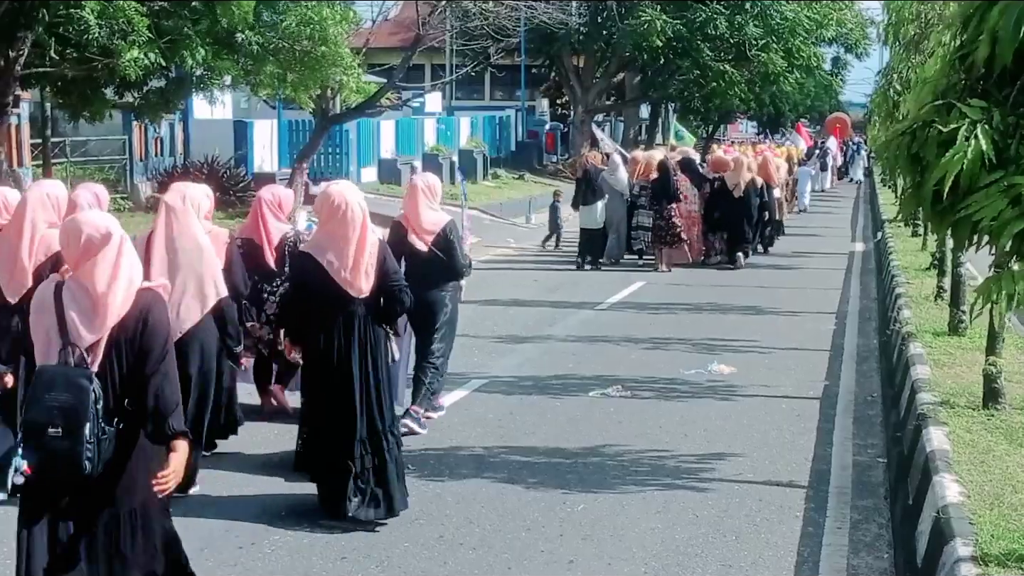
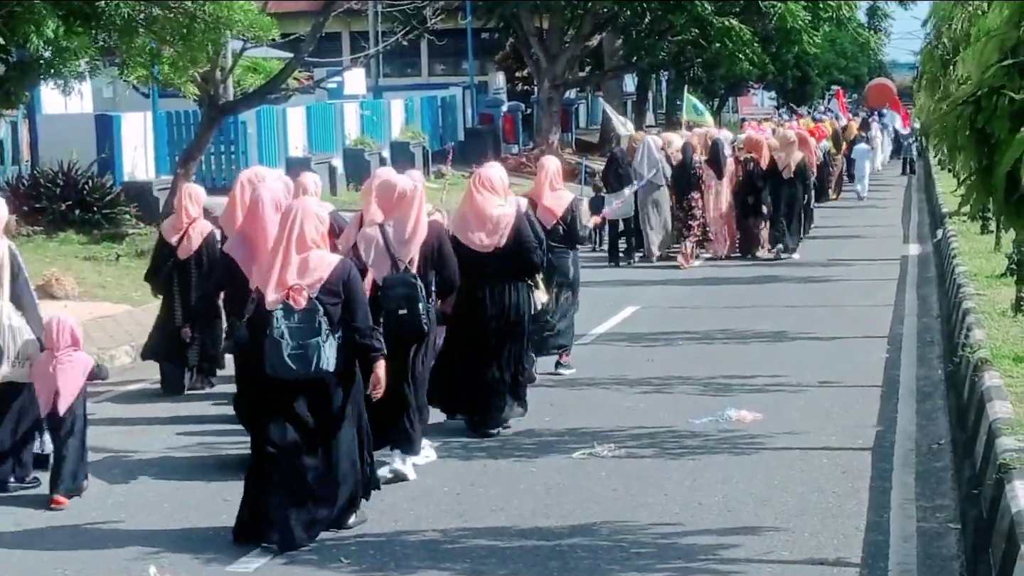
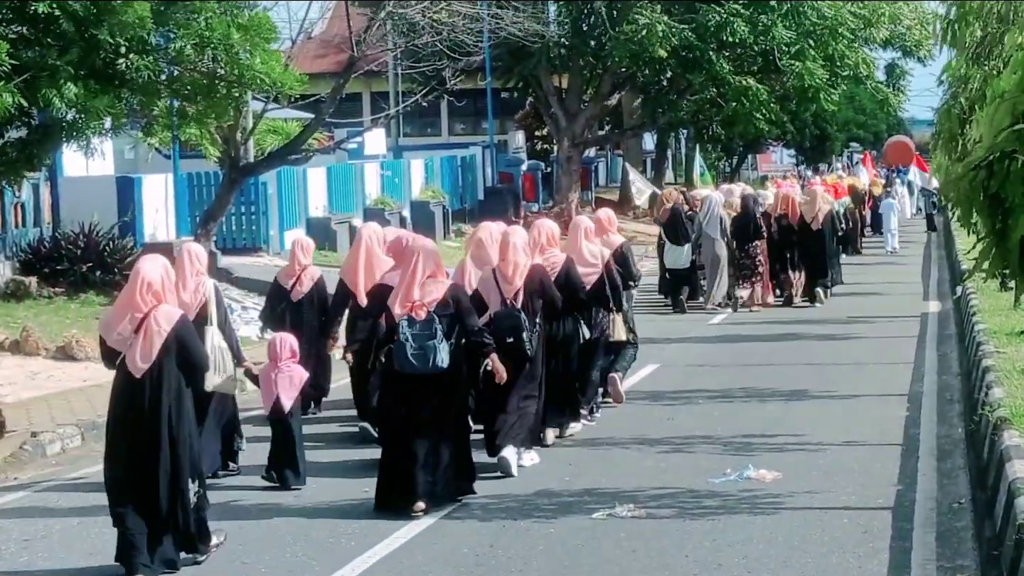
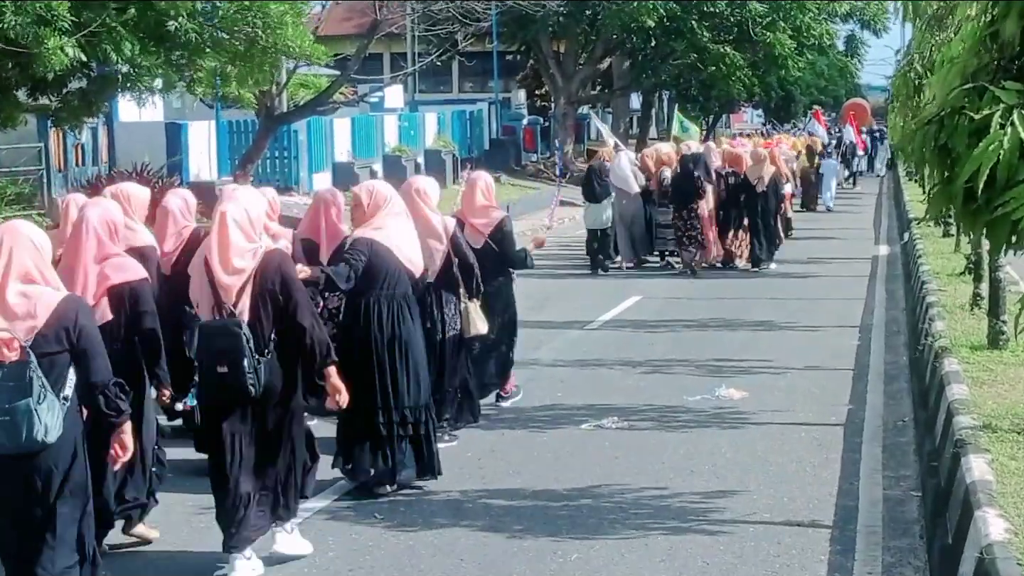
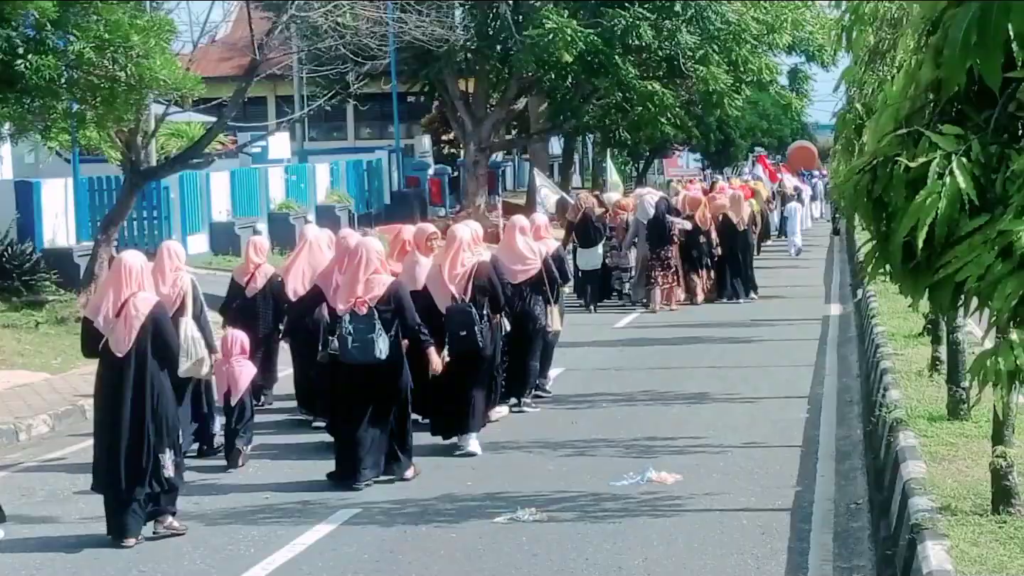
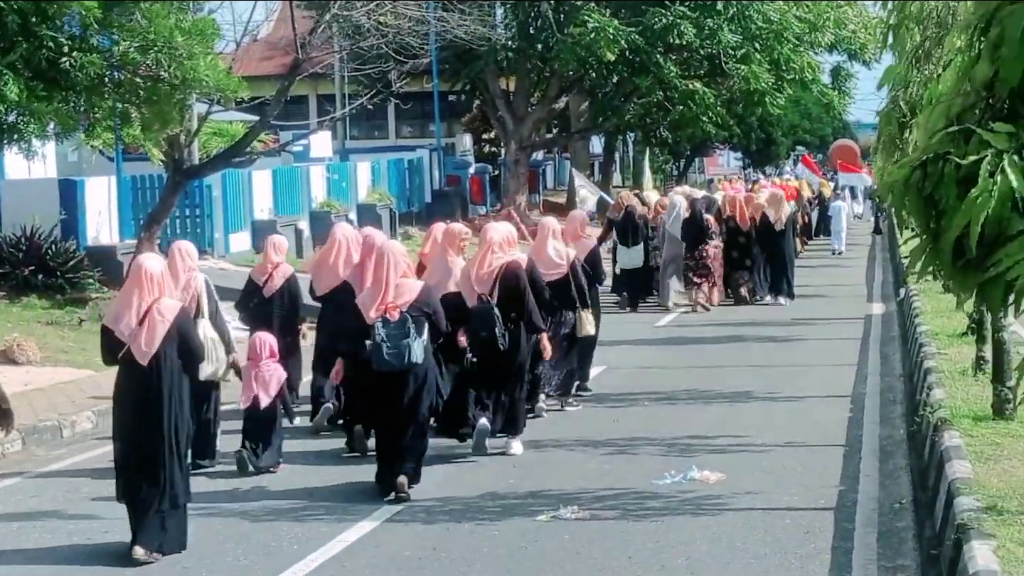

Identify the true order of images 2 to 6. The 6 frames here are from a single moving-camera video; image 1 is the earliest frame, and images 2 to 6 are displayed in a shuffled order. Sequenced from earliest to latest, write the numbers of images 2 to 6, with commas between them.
4, 2, 3, 6, 5
